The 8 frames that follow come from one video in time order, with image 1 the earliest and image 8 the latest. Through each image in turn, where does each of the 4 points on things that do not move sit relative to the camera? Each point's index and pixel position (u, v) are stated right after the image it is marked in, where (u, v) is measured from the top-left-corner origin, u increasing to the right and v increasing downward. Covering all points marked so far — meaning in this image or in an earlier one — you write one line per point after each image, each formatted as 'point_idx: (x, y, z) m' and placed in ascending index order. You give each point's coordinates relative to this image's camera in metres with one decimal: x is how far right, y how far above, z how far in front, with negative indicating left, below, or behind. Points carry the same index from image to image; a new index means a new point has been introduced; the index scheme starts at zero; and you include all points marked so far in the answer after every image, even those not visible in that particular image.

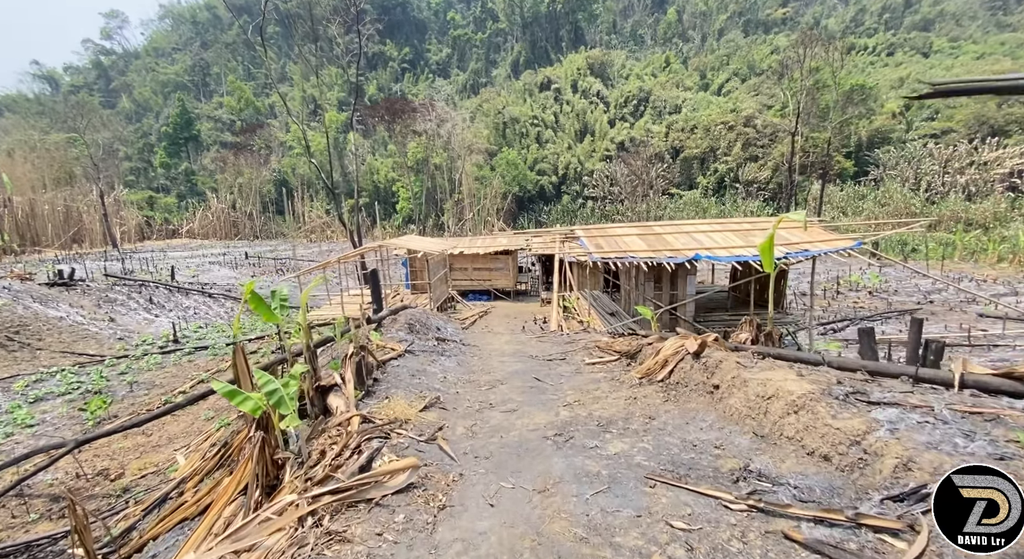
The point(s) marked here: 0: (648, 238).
0: (+2.7, +0.8, +9.9) m
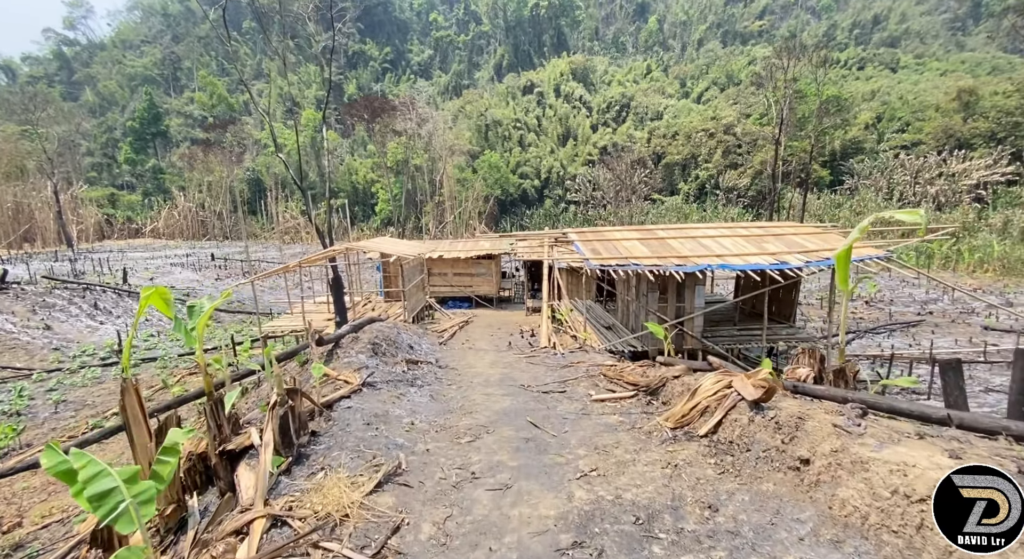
0: (+2.5, +0.7, +8.8) m
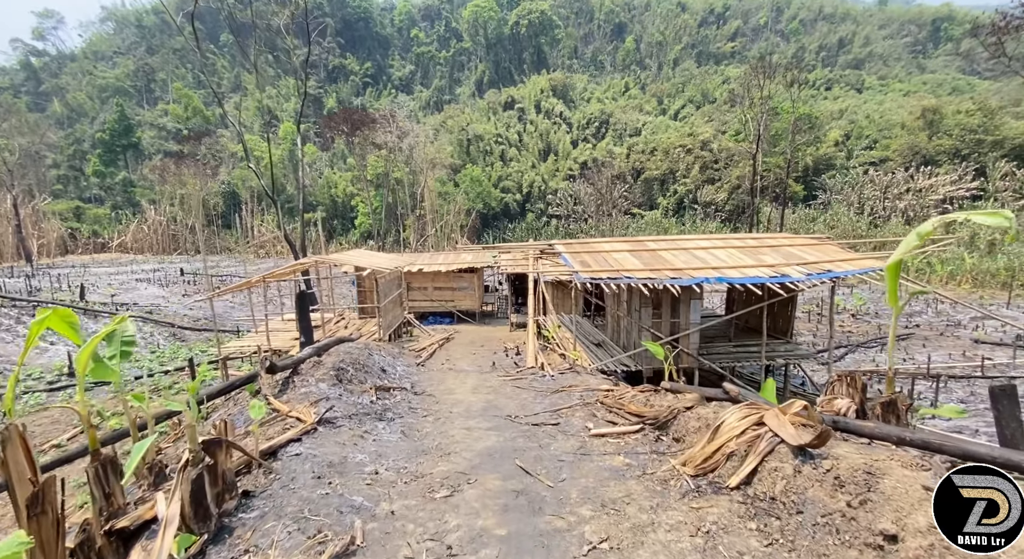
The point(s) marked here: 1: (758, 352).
0: (+2.2, +0.4, +8.3) m
1: (+4.1, -1.2, +8.3) m
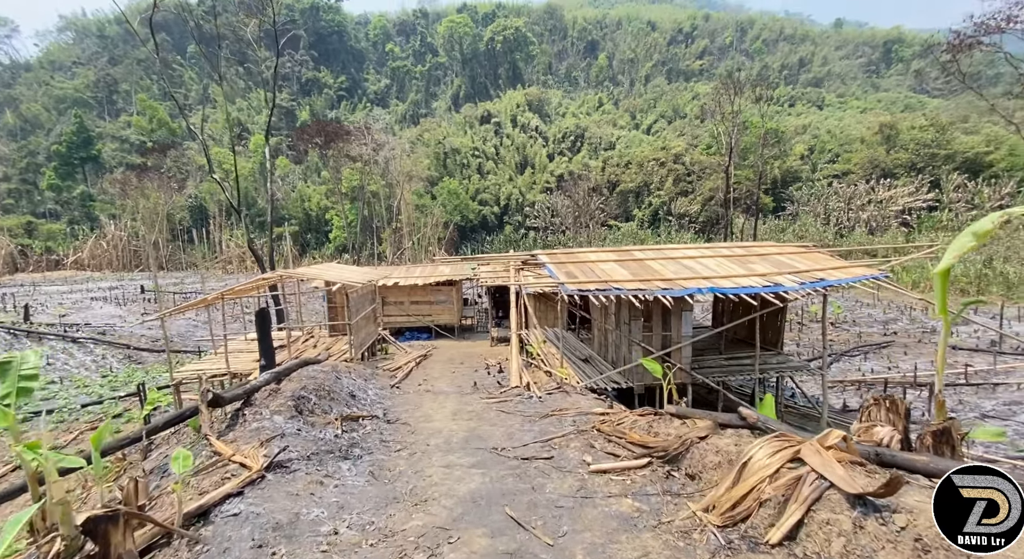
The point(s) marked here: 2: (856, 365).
0: (+1.9, +0.2, +7.9) m
1: (+3.8, -1.4, +7.9) m
2: (+8.5, -2.1, +12.1) m
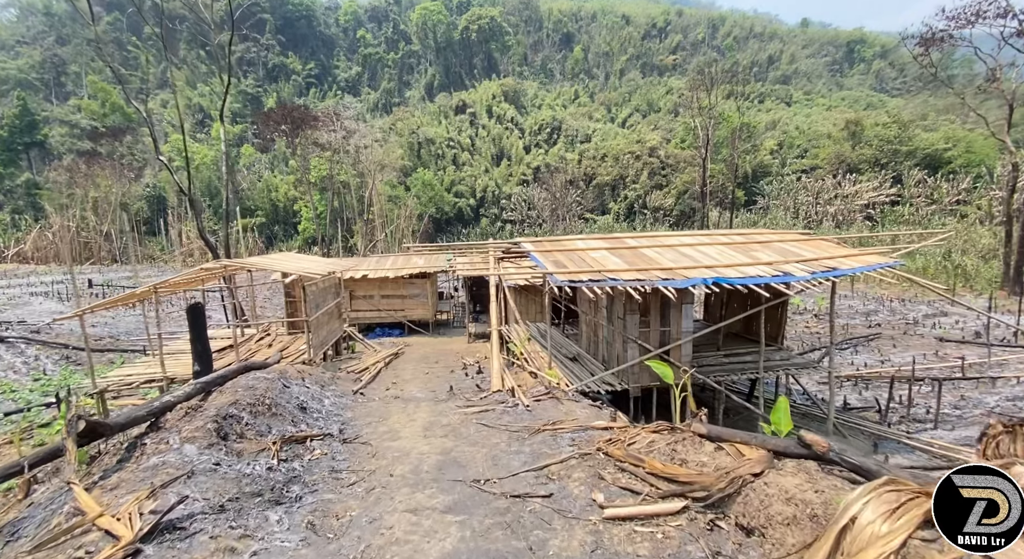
0: (+1.6, +0.4, +7.1) m
1: (+3.6, -1.2, +7.3) m
2: (+7.9, -1.9, +11.7) m
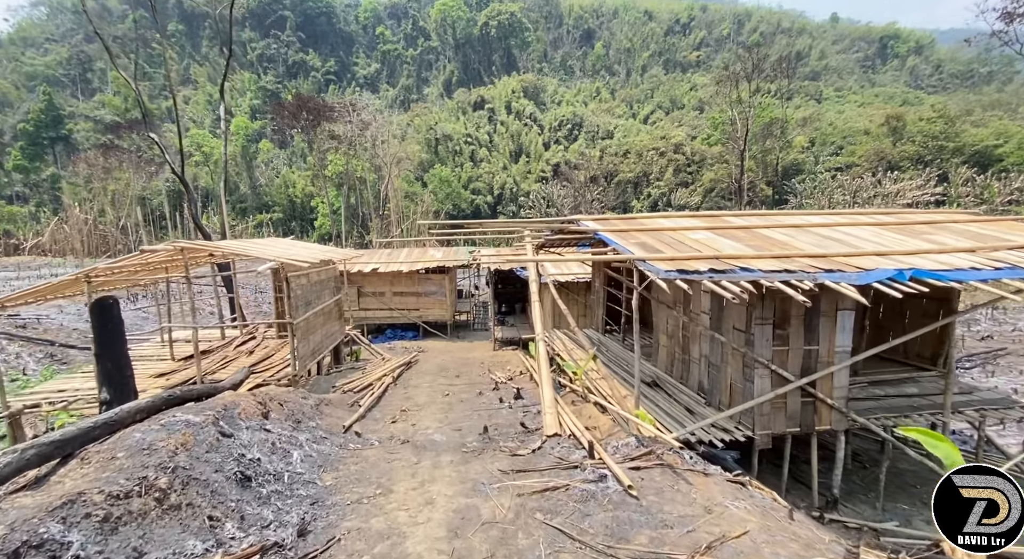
0: (+2.2, +0.5, +4.9) m
1: (+4.2, -1.2, +5.0) m
2: (+8.7, -1.9, +9.3) m
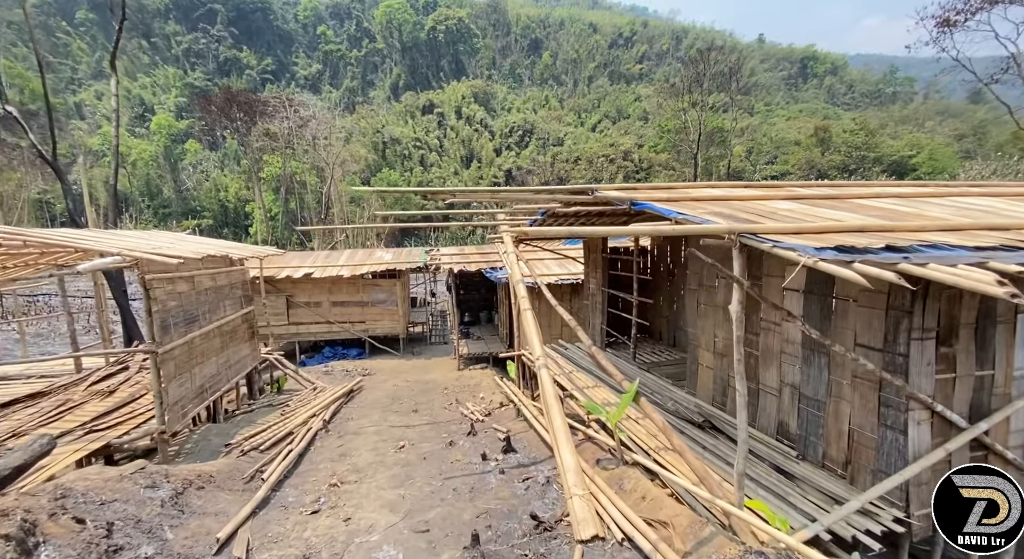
0: (+2.1, +0.5, +3.3) m
1: (+4.1, -1.1, +3.6) m
2: (+8.2, -1.8, +8.2) m
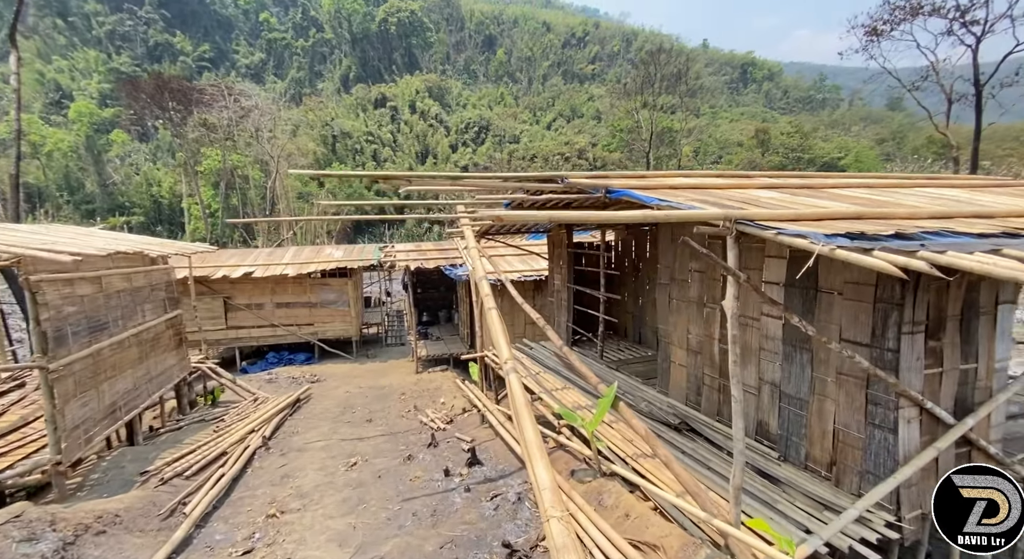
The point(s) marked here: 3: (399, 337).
0: (+1.9, +0.6, +3.1) m
1: (+3.9, -1.0, +3.6) m
2: (+7.6, -1.7, +8.6) m
3: (-2.9, -1.5, +12.7) m
